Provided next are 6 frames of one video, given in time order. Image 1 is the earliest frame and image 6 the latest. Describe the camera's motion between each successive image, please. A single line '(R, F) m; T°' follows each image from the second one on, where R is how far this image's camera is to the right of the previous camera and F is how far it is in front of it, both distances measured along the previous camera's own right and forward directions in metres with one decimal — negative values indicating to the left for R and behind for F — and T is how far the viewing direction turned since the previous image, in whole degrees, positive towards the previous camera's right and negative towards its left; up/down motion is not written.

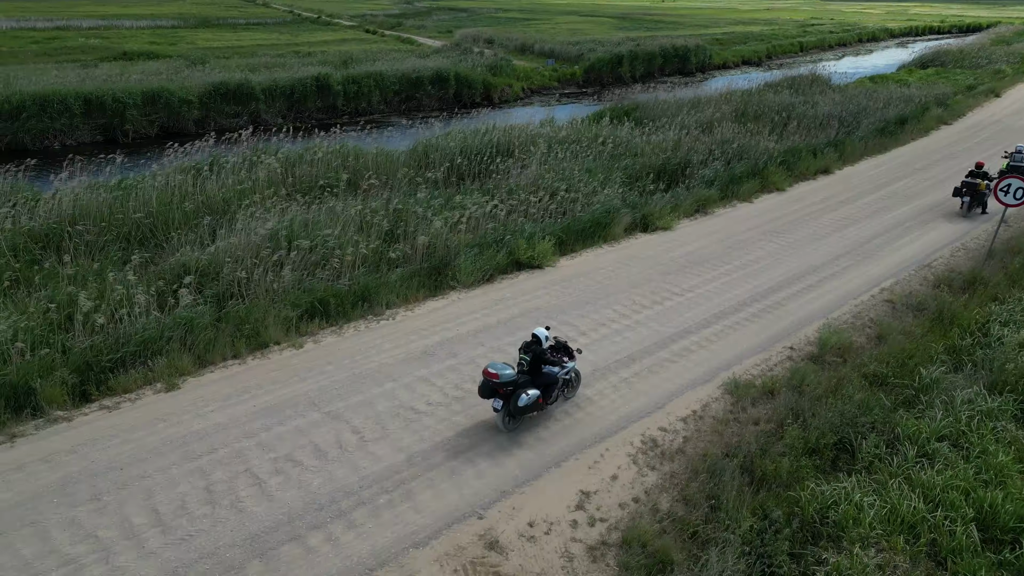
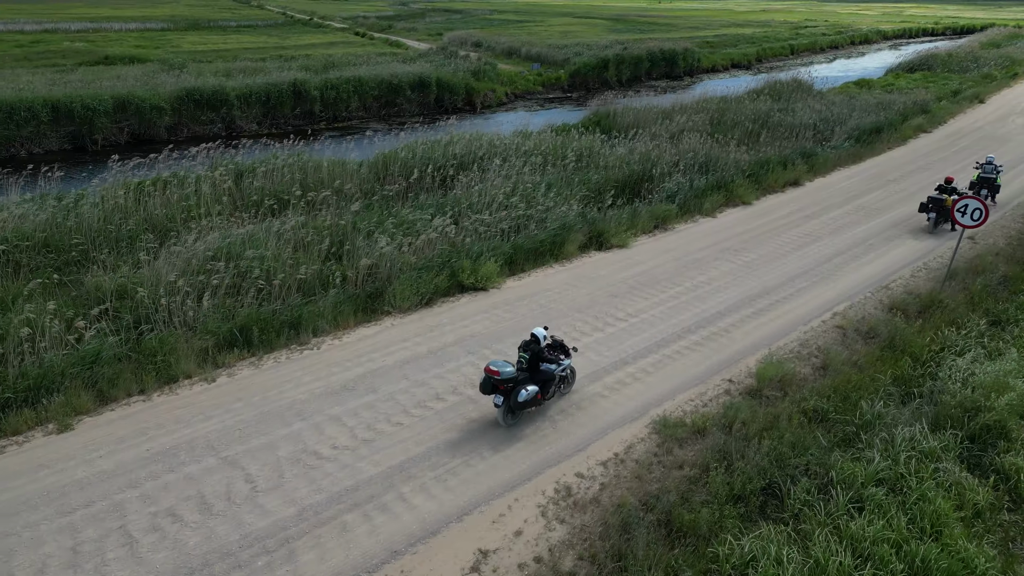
(+0.8, +0.4) m; 0°
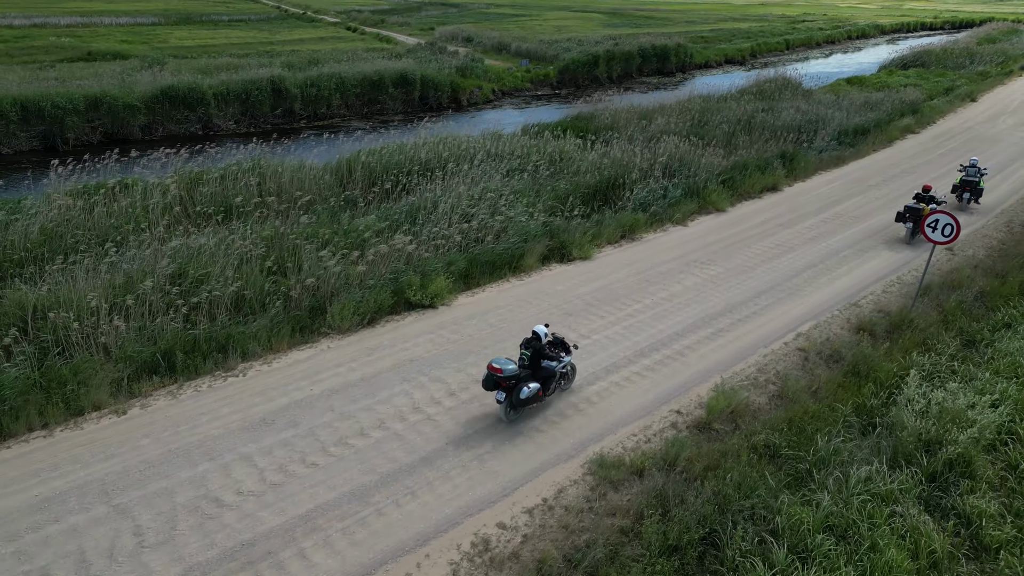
(+0.7, +0.5) m; 0°
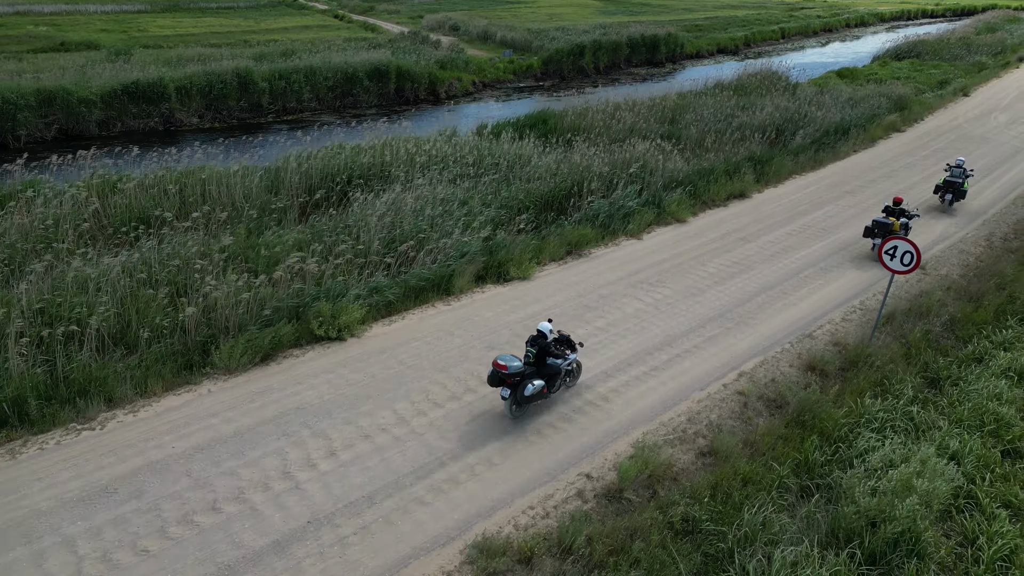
(+1.1, +1.0) m; 0°
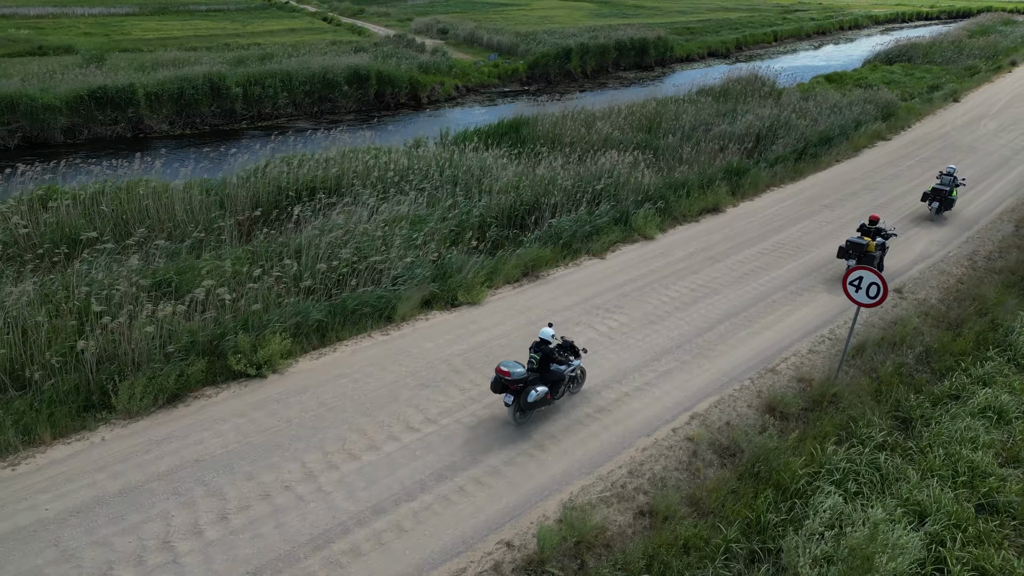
(+0.7, +0.8) m; 0°
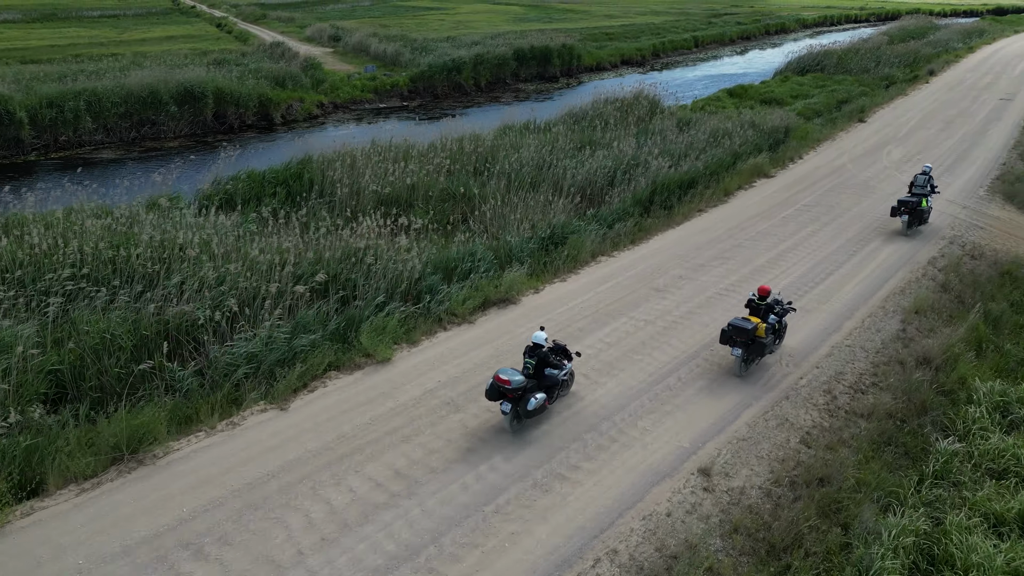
(+3.6, +4.3) m; +4°
